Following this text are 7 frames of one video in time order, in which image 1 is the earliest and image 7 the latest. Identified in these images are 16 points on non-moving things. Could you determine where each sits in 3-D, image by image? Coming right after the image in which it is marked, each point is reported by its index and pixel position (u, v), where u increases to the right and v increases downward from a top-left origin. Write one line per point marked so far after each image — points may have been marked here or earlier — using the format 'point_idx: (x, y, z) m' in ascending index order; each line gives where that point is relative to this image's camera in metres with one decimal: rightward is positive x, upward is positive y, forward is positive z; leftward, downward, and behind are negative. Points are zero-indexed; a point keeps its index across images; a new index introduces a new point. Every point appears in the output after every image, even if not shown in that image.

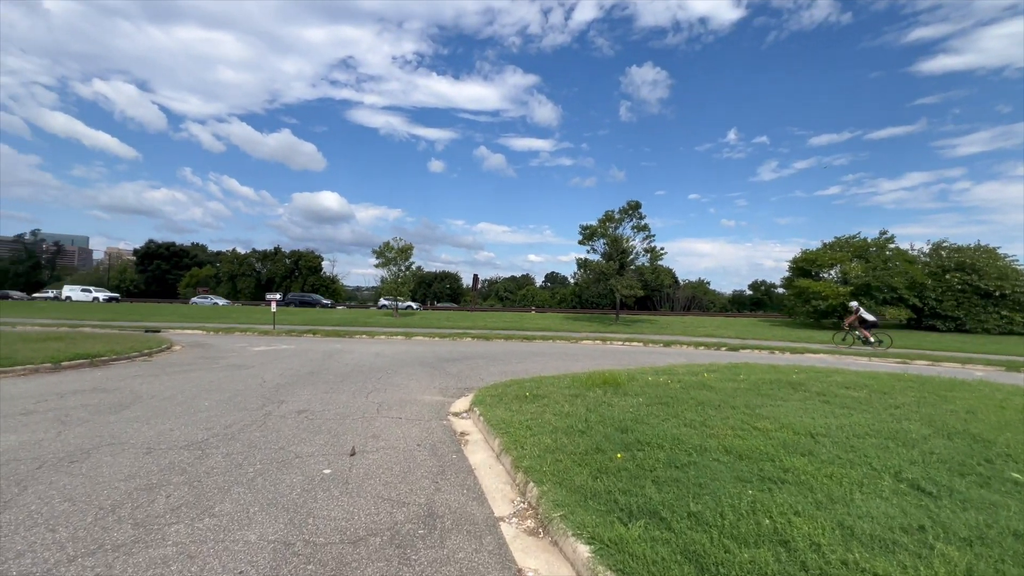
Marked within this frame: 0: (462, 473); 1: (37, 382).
0: (-0.6, -2.2, +5.5) m
1: (-11.5, -2.3, +10.9) m
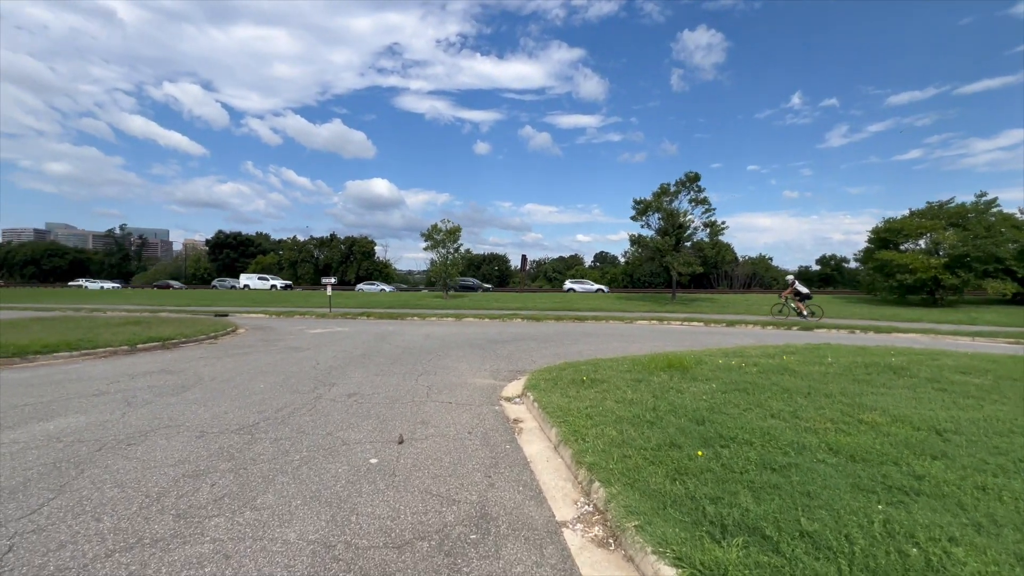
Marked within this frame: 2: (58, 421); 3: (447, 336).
0: (+0.1, -2.0, +5.0) m
1: (-10.2, -1.9, +11.5) m
2: (-6.8, -2.0, +6.7) m
3: (-2.4, -1.8, +17.3) m
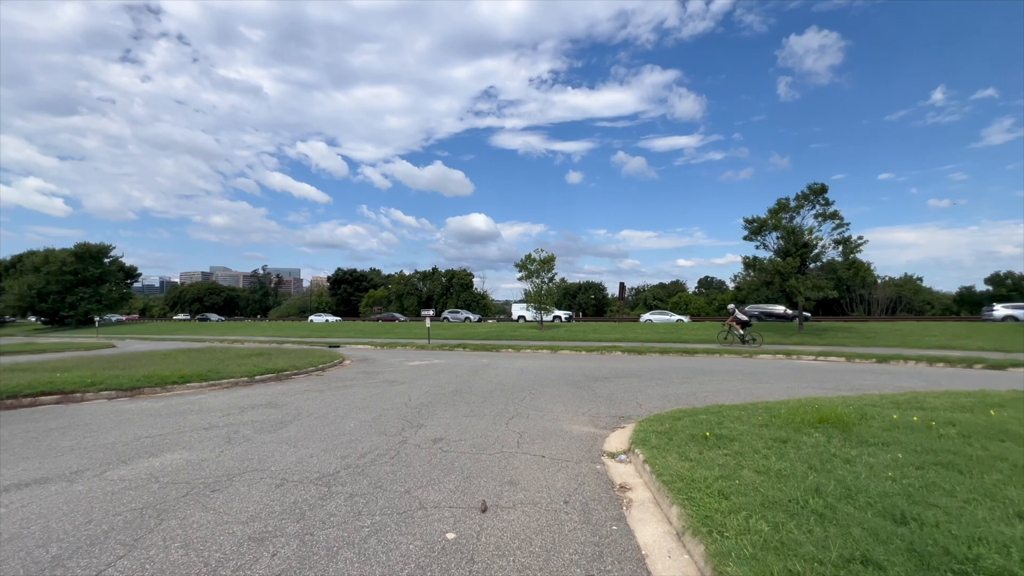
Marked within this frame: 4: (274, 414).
0: (+1.0, -2.3, +3.8) m
1: (-7.6, -2.9, +12.3) m
2: (-5.3, -2.6, +6.9) m
3: (+1.1, -3.0, +16.4) m
4: (-5.3, -2.8, +10.0) m
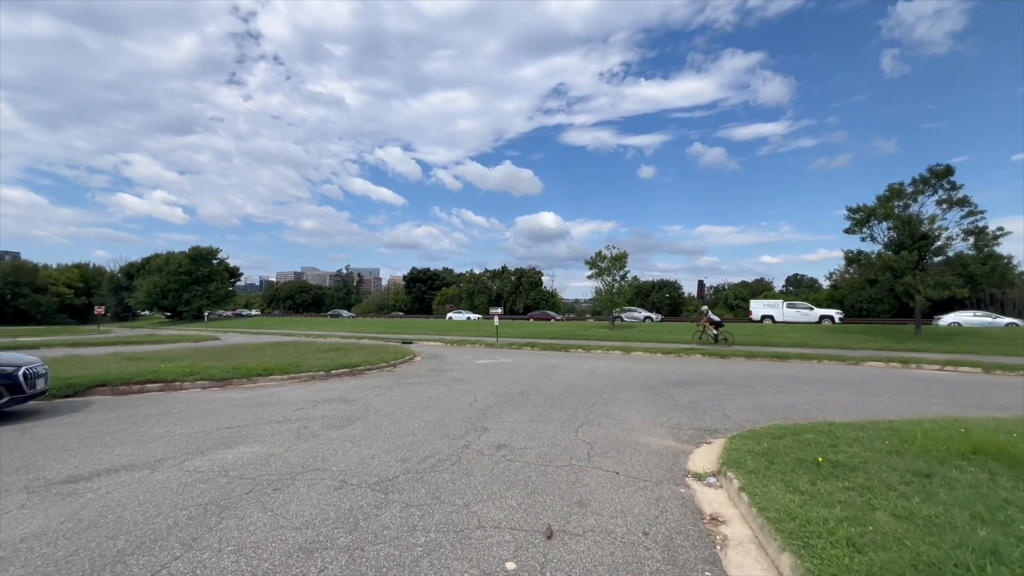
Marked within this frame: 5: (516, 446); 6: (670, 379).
0: (+1.4, -2.2, +3.0) m
1: (-5.8, -2.8, +12.7) m
2: (-4.3, -2.5, +7.1) m
3: (+3.5, -2.9, +15.4) m
4: (-3.8, -2.7, +10.2) m
5: (+0.1, -2.5, +7.1) m
6: (+4.8, -2.8, +13.8) m
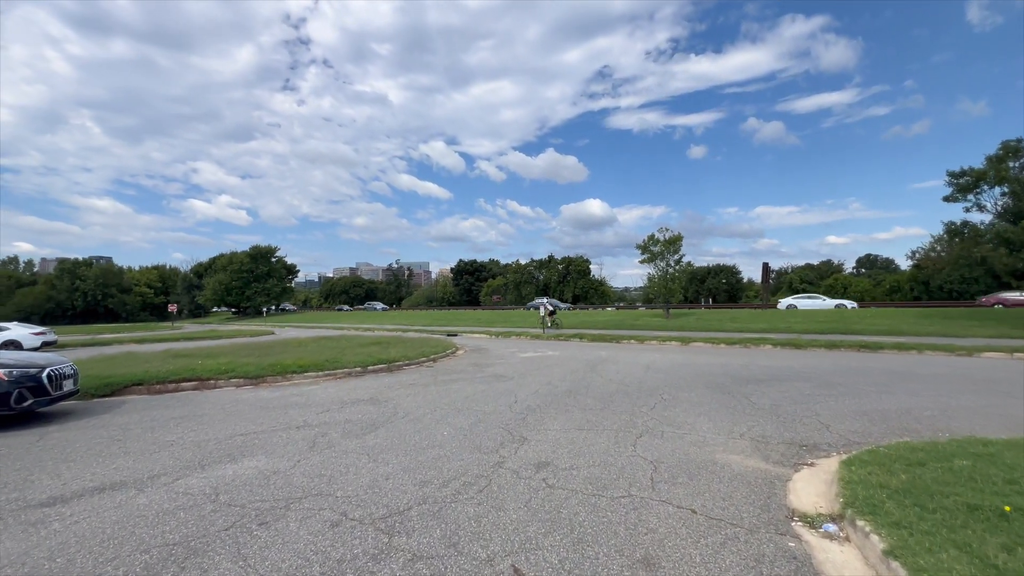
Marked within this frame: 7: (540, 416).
0: (+1.6, -2.1, +1.6) m
1: (-4.6, -2.6, +12.0) m
2: (-3.7, -2.4, +6.2) m
3: (+4.9, -2.4, +13.7) m
4: (-2.9, -2.5, +9.2) m
5: (+0.6, -2.3, +5.8) m
6: (+6.0, -2.3, +11.9) m
7: (+0.5, -2.4, +8.5) m
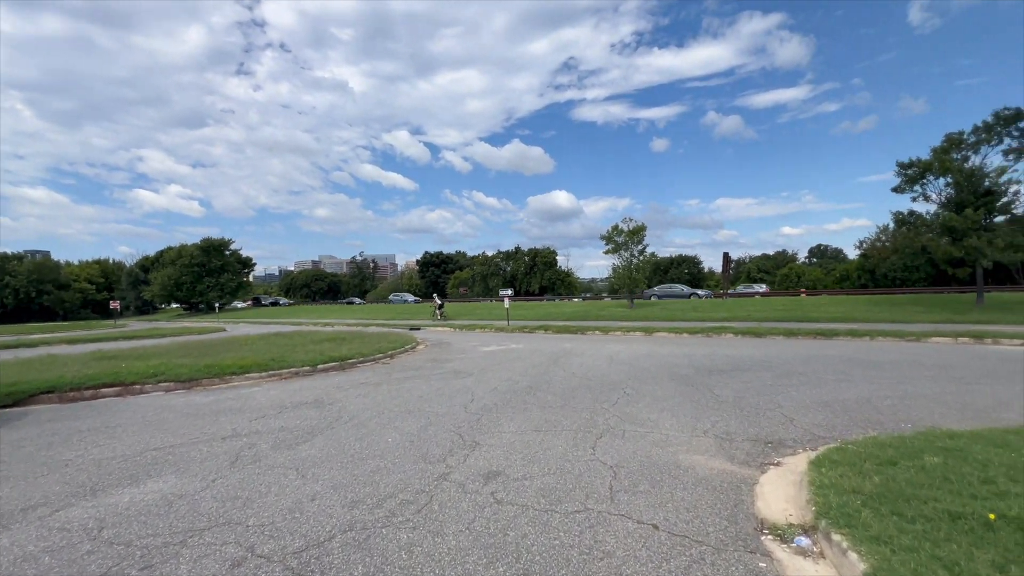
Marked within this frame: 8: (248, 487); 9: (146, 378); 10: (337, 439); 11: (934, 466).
0: (+1.2, -2.0, +1.1) m
1: (-5.6, -2.5, +11.1) m
2: (-4.4, -2.4, +5.4) m
3: (+3.7, -2.1, +13.4) m
4: (-3.8, -2.4, +8.4) m
5: (0.0, -2.2, +5.2) m
6: (+4.9, -2.0, +11.7) m
7: (-0.3, -2.2, +7.9) m
8: (-3.1, -2.3, +5.3) m
9: (-9.4, -2.3, +11.6) m
10: (-2.7, -2.3, +7.0) m
11: (+4.0, -1.6, +4.3) m
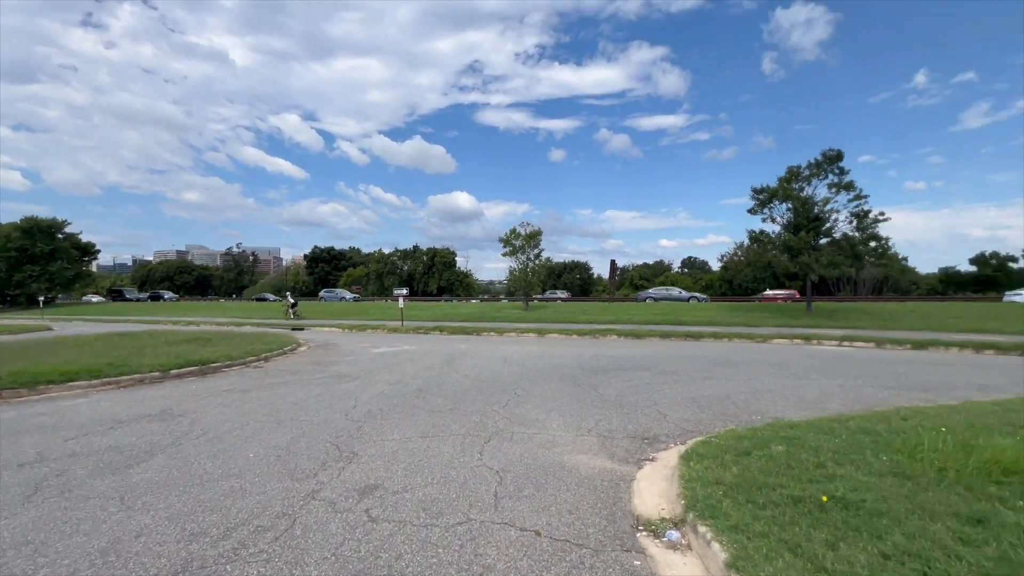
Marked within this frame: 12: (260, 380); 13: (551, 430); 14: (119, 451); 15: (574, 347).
0: (+0.8, -2.0, +1.0) m
1: (-8.1, -2.3, +9.3) m
2: (-5.6, -2.2, +4.0) m
3: (+0.5, -2.2, +13.6) m
4: (-5.7, -2.3, +7.1) m
5: (-1.3, -2.1, +4.8) m
6: (+2.1, -2.1, +12.2) m
7: (-2.2, -2.2, +7.4) m
8: (-4.3, -2.2, +4.2) m
9: (-11.9, -2.0, +9.0) m
10: (-4.4, -2.2, +6.0) m
11: (+2.9, -1.7, +4.8) m
12: (-6.5, -2.4, +11.6) m
13: (+0.6, -2.1, +6.8) m
14: (-5.4, -2.3, +6.3) m
15: (+2.2, -2.1, +16.3) m
